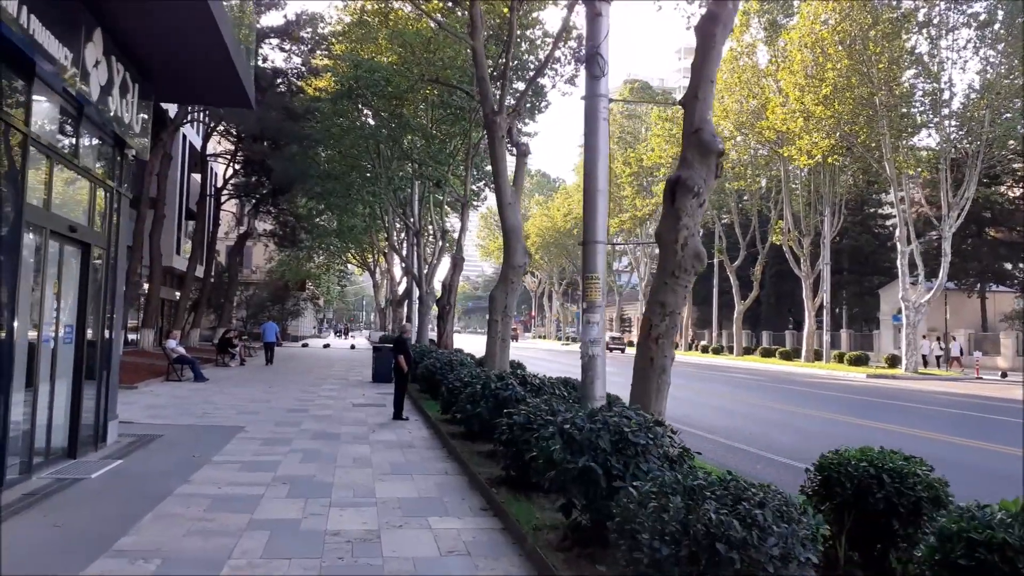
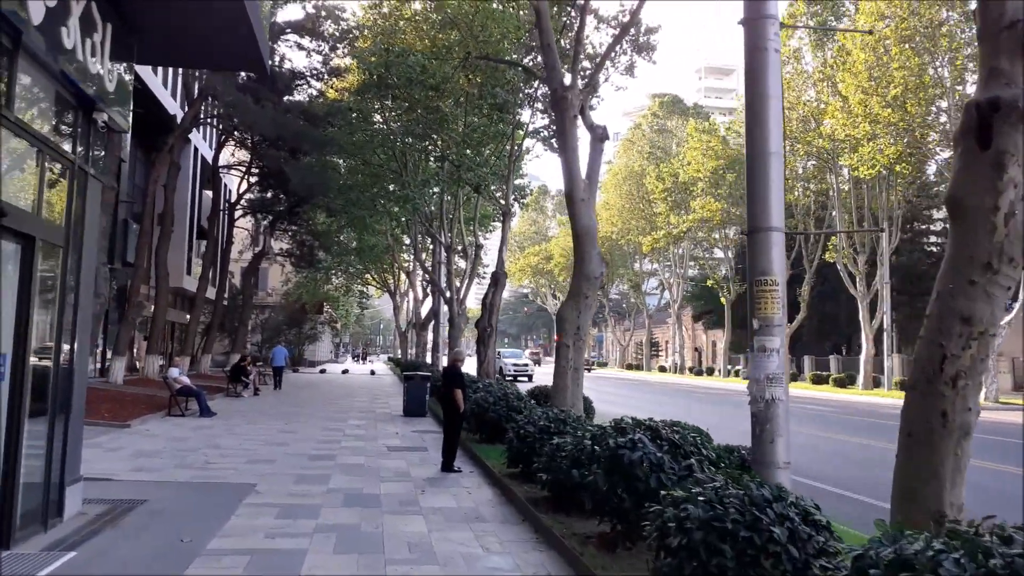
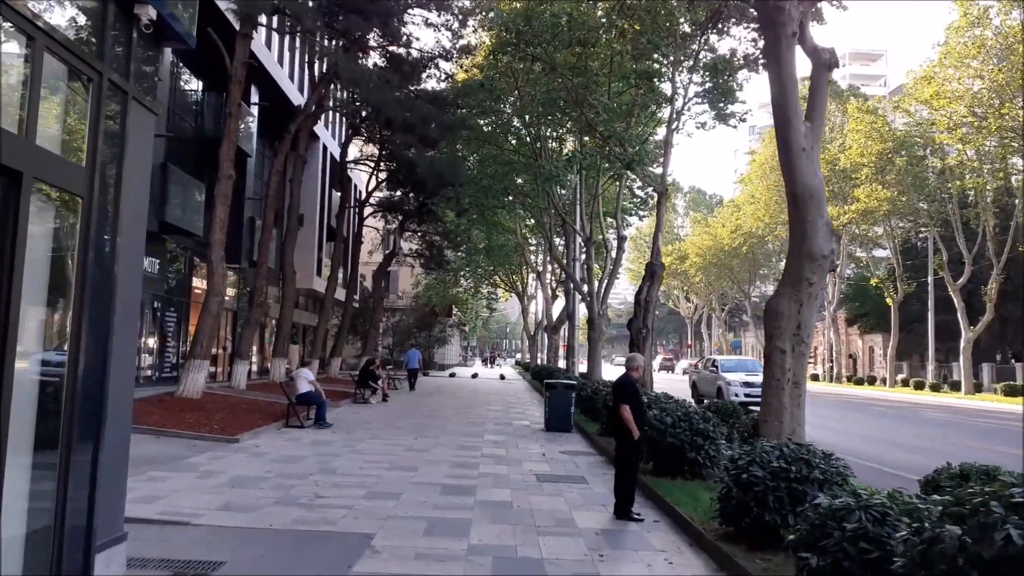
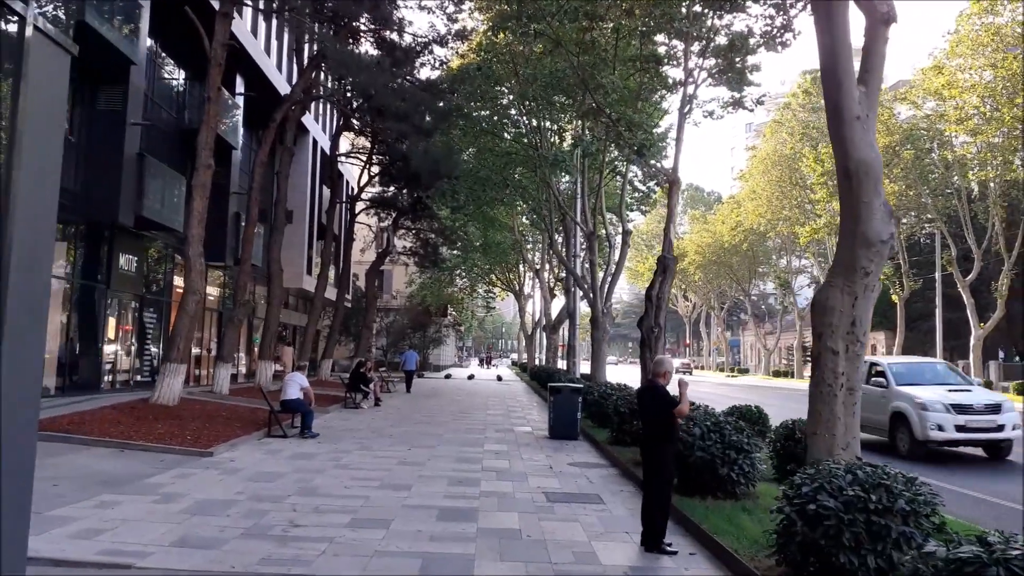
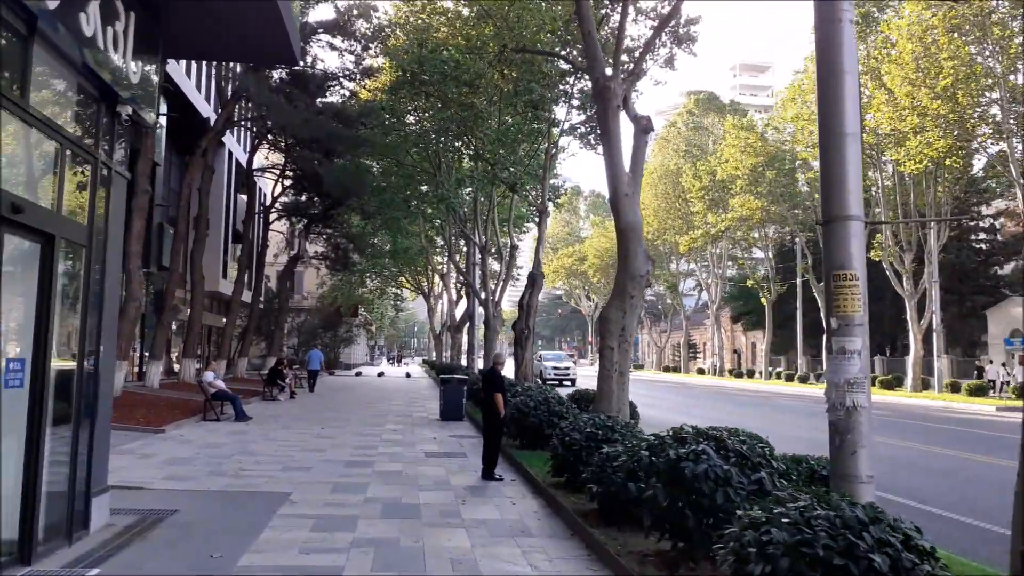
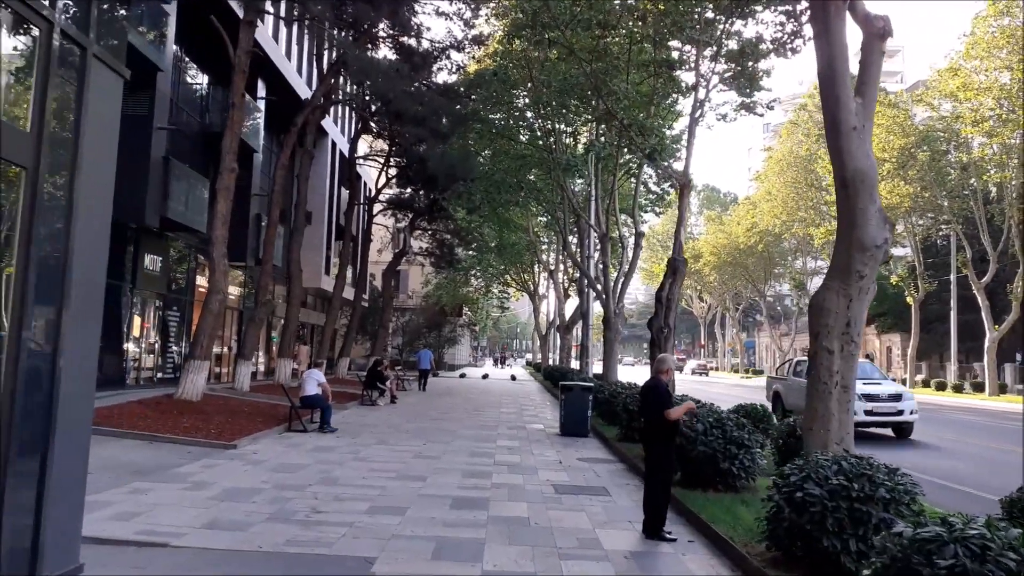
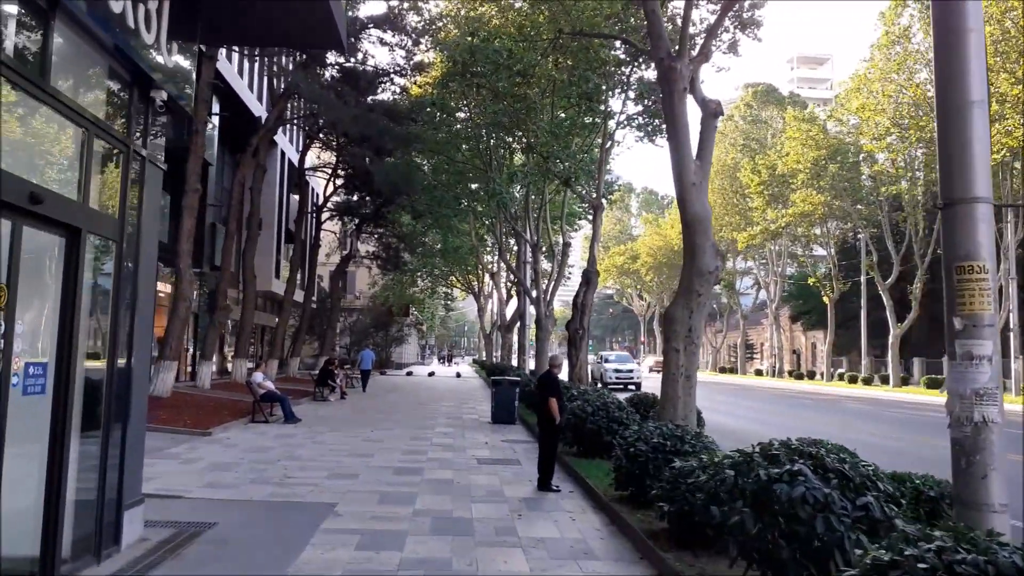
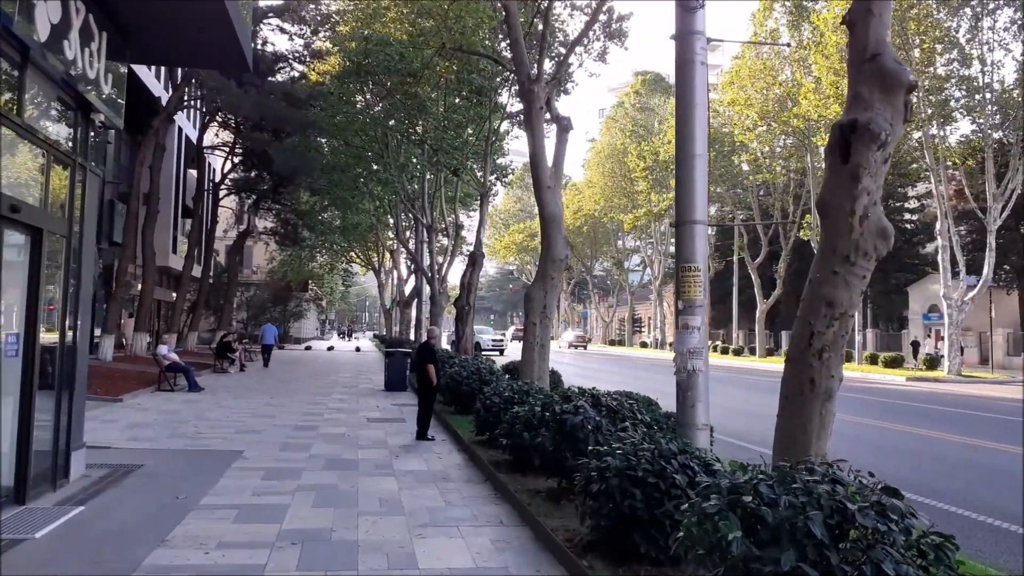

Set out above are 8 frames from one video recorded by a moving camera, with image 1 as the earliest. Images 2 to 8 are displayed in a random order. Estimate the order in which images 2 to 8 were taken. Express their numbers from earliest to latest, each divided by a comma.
8, 2, 5, 7, 3, 6, 4
